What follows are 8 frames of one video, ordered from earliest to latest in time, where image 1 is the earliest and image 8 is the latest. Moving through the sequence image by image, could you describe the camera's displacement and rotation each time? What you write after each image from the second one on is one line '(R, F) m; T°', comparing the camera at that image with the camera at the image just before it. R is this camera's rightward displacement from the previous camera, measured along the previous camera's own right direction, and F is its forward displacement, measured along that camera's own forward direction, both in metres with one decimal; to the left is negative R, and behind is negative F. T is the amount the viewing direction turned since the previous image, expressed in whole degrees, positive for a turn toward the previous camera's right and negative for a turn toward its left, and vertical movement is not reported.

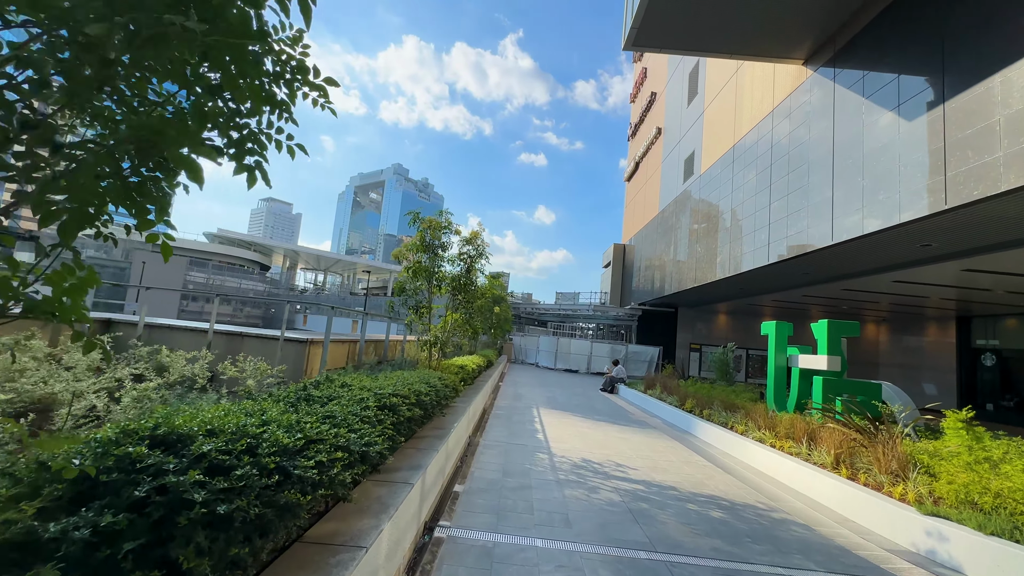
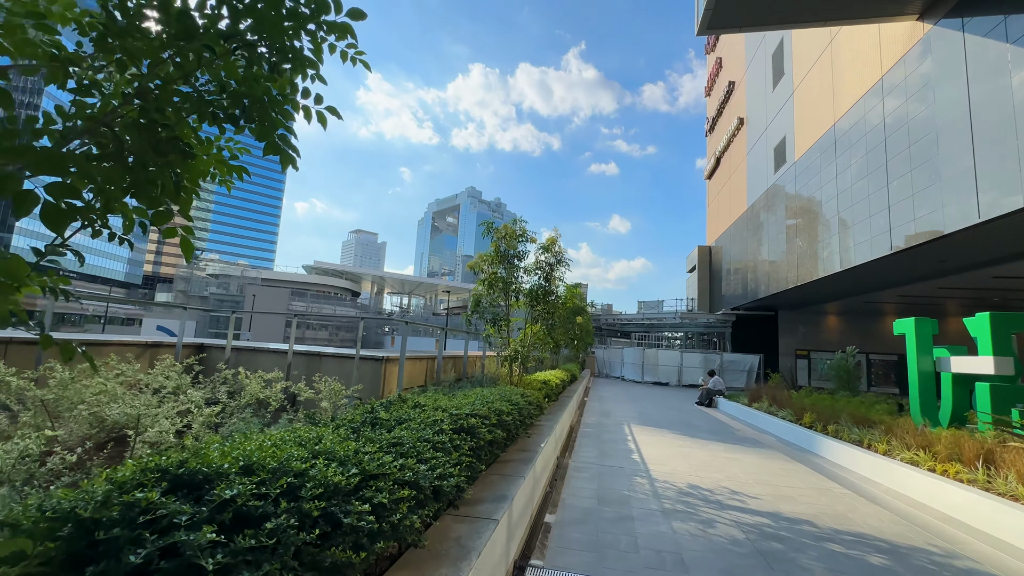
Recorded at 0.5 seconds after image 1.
(-0.1, +0.5) m; -10°
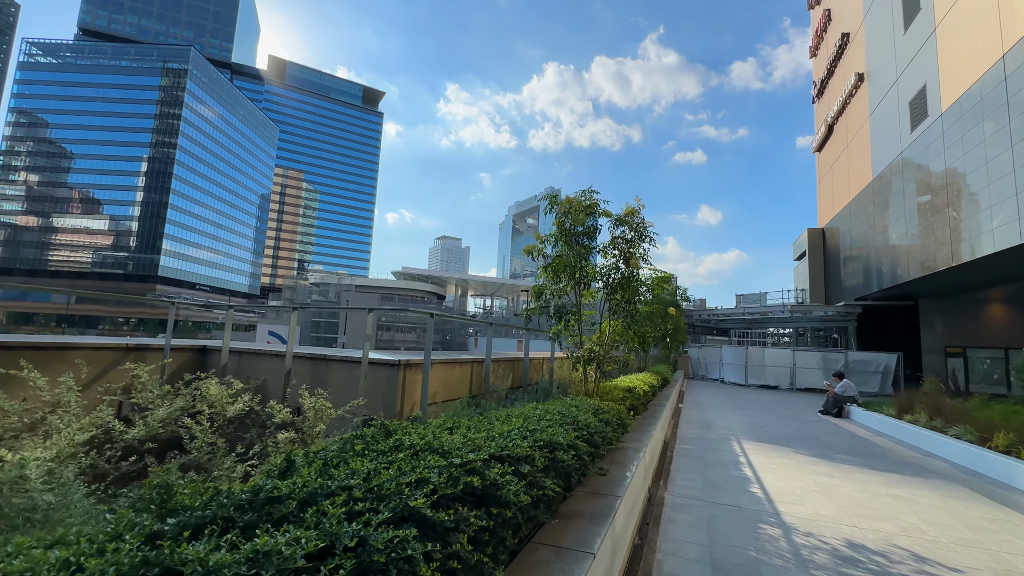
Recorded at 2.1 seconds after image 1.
(+0.1, +1.3) m; -10°
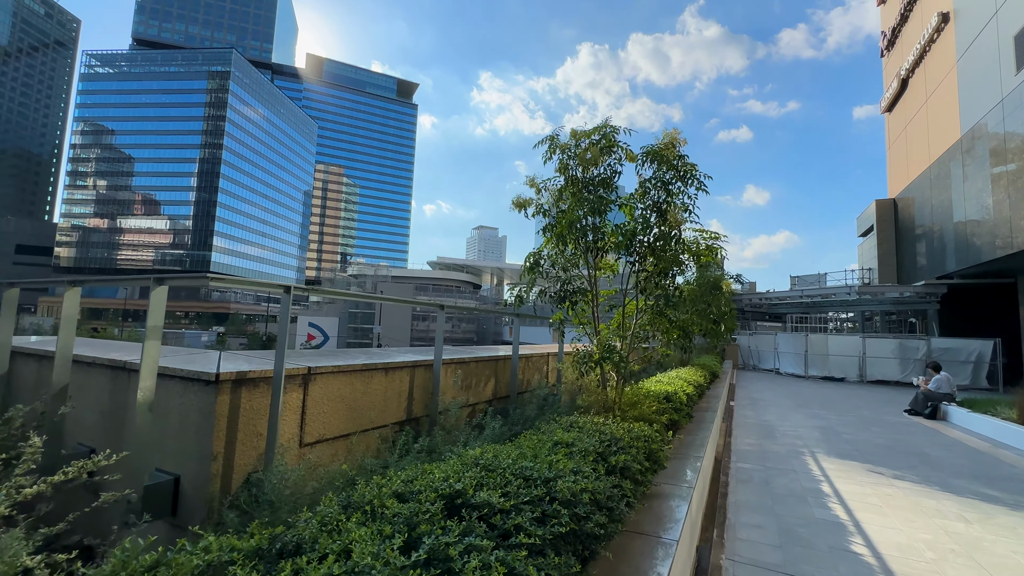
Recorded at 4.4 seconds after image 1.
(+0.5, +1.6) m; -5°
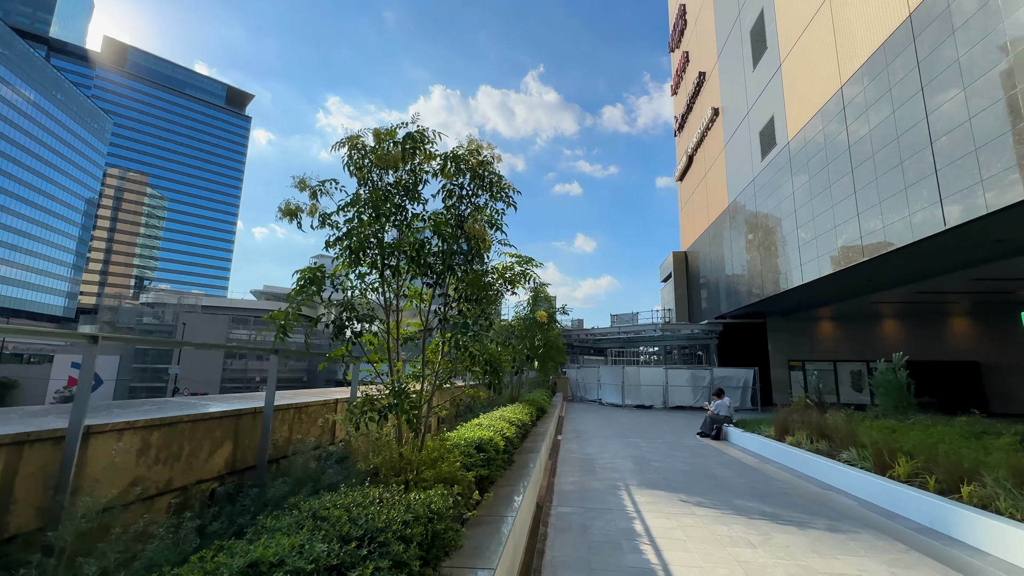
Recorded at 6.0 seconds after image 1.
(+0.5, +0.6) m; +19°
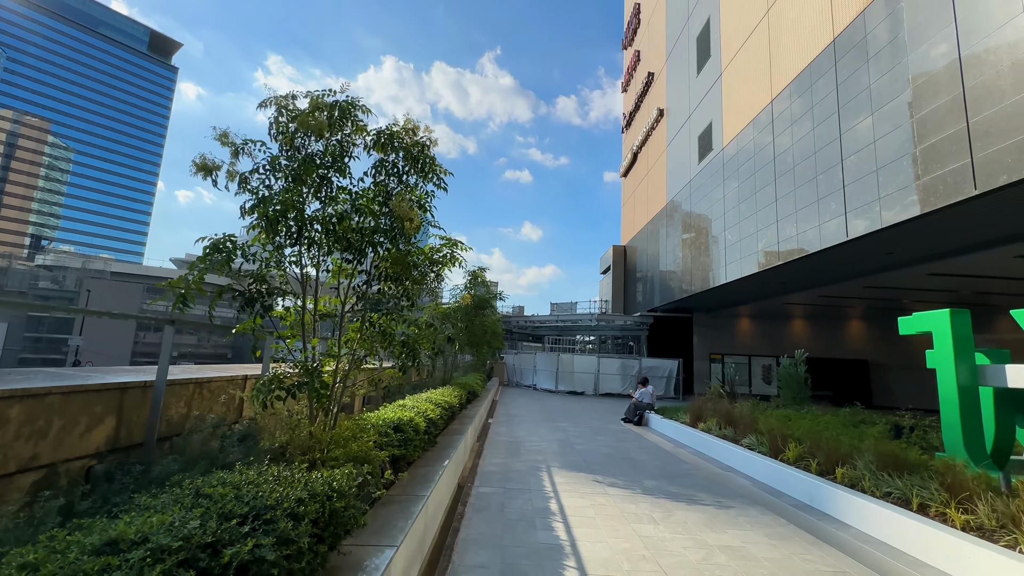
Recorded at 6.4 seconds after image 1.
(+0.1, 0.0) m; +7°
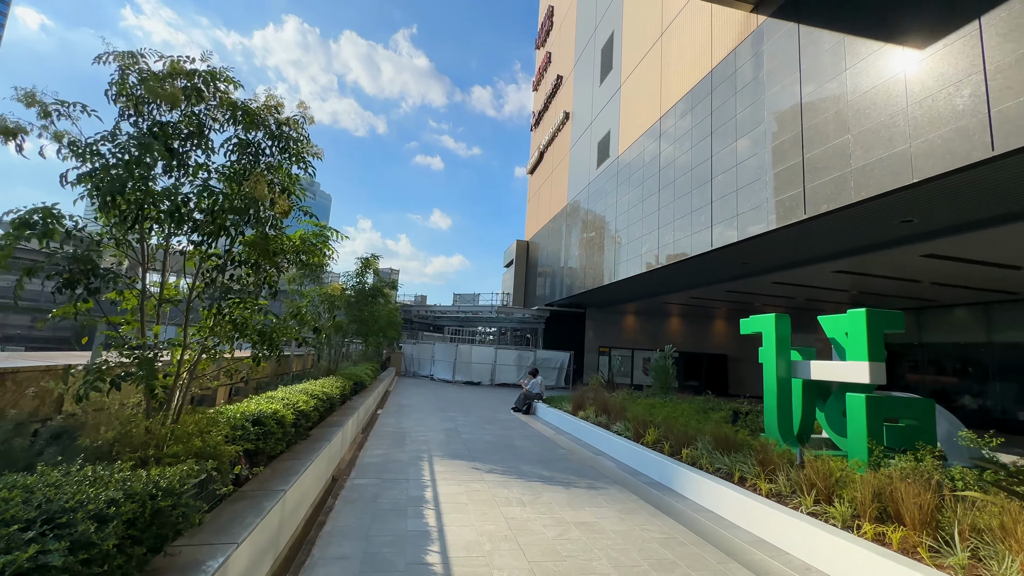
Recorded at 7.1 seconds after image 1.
(+0.2, -0.1) m; +12°
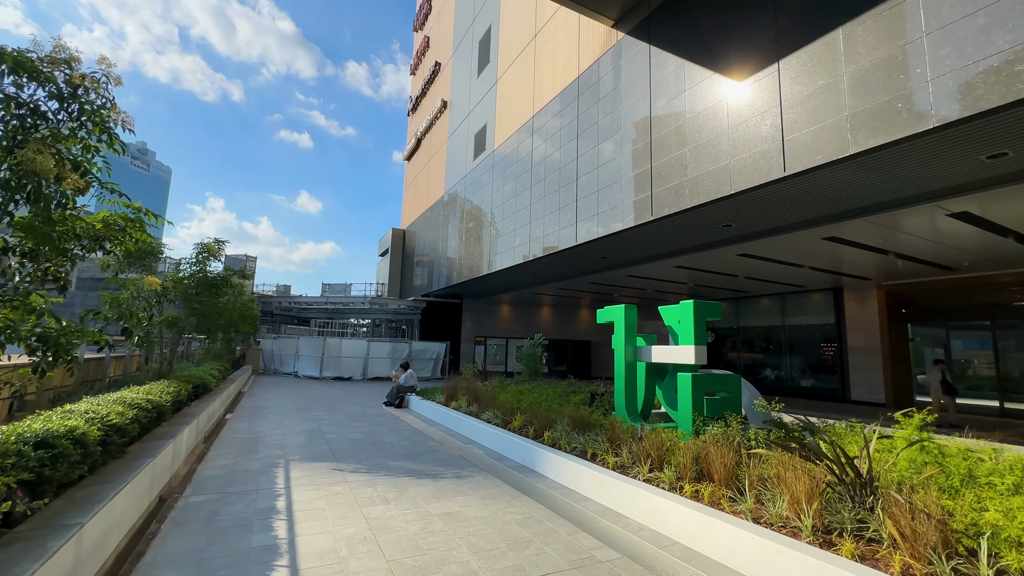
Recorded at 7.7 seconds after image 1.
(+0.1, 0.0) m; +15°
